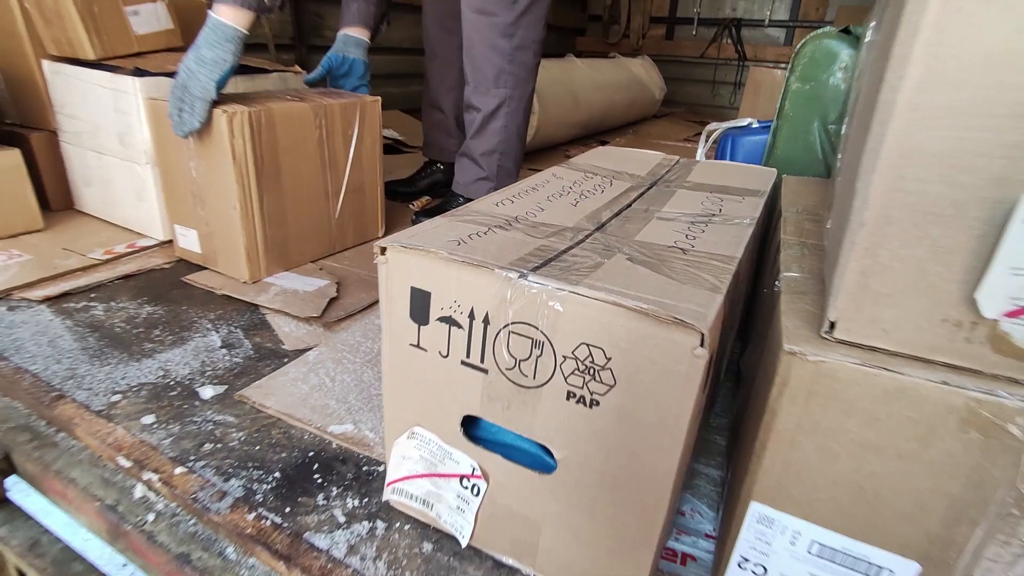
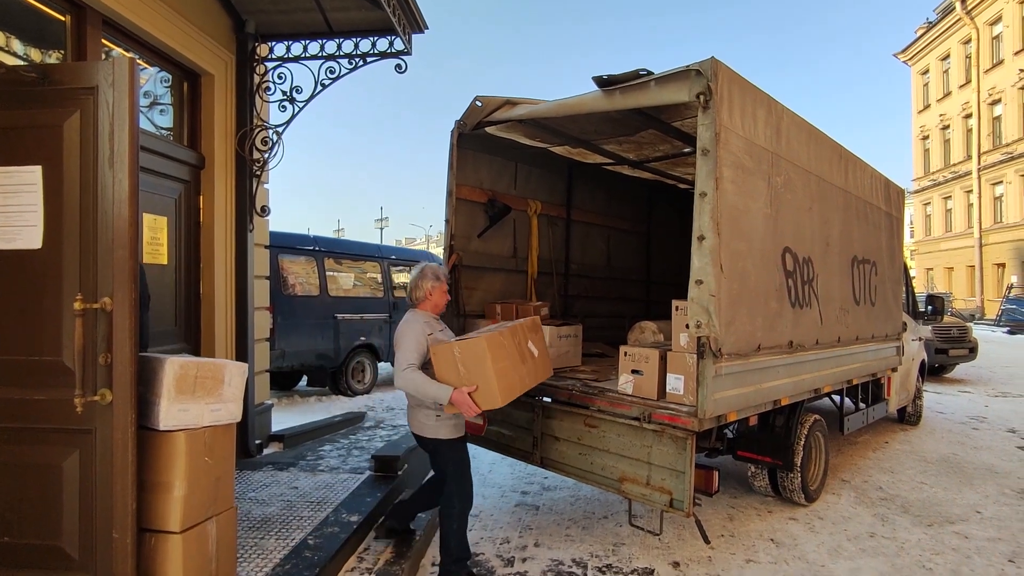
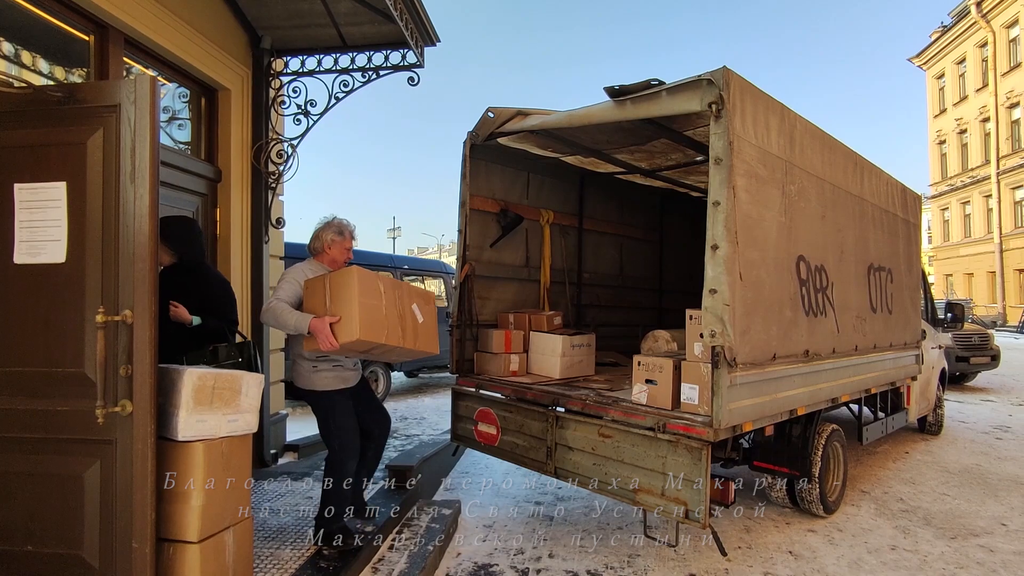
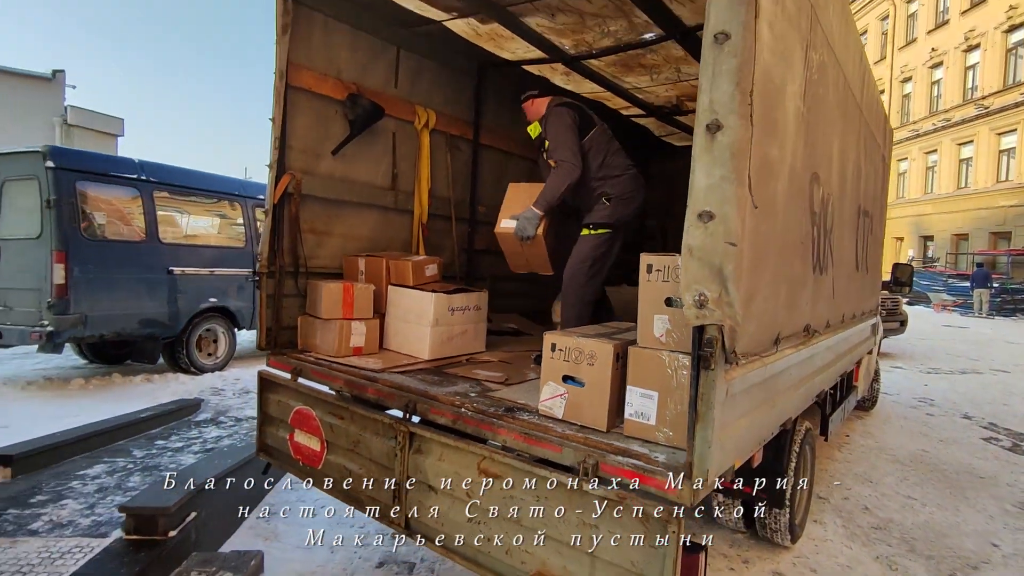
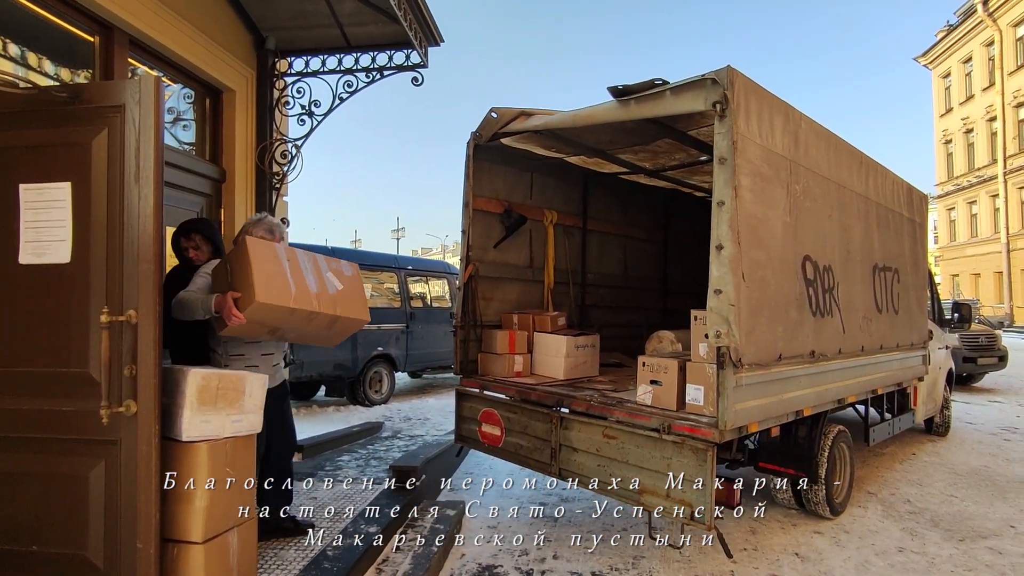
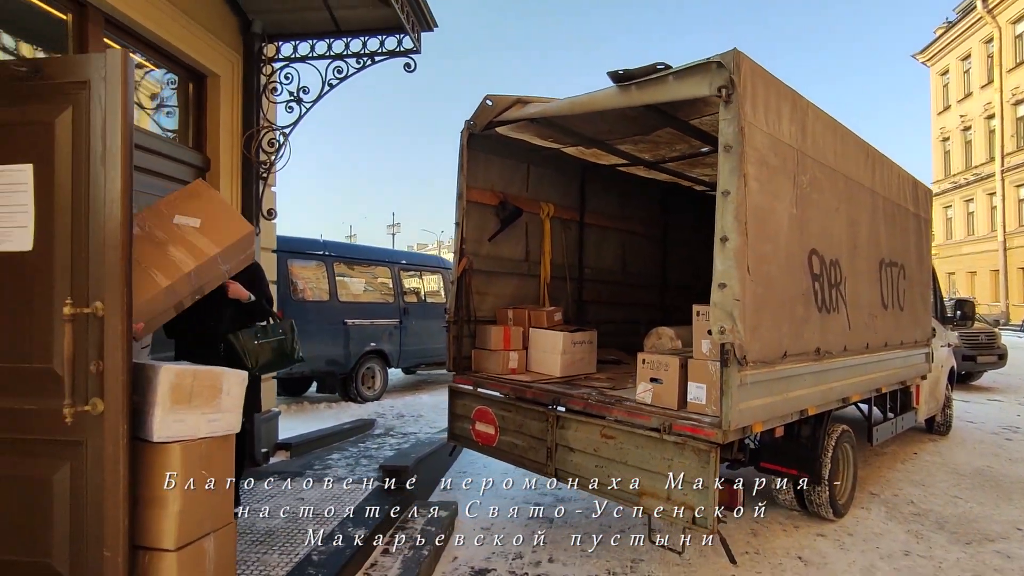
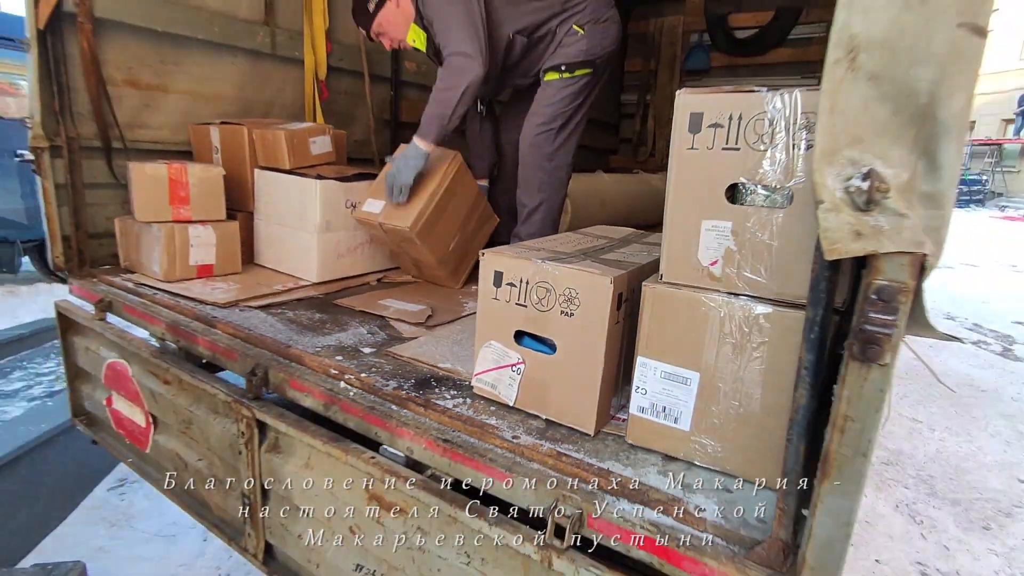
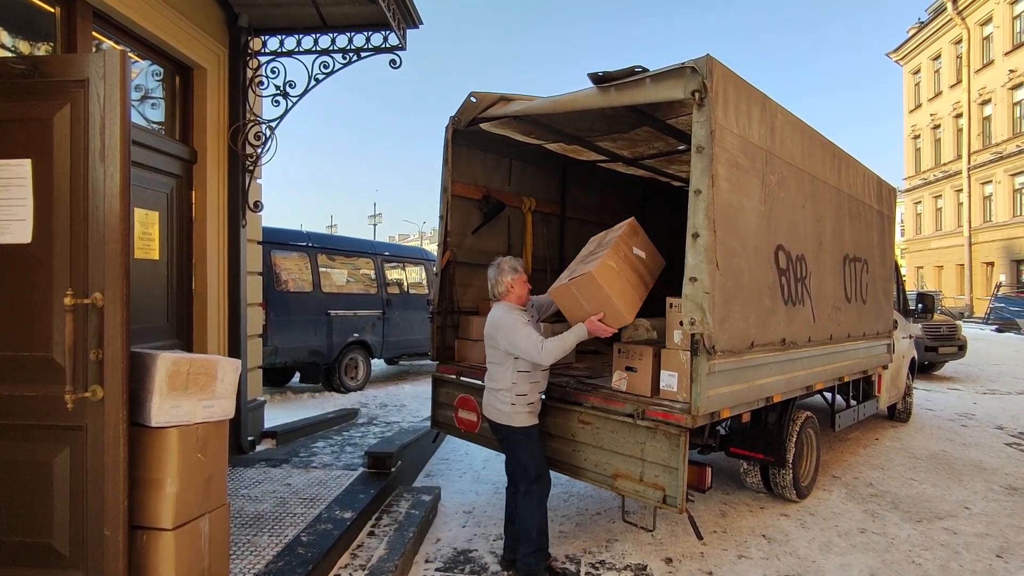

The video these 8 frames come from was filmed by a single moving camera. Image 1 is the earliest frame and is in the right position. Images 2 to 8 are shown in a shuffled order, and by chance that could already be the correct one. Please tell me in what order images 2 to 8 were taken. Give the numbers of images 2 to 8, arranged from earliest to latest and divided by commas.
7, 4, 6, 5, 3, 2, 8
